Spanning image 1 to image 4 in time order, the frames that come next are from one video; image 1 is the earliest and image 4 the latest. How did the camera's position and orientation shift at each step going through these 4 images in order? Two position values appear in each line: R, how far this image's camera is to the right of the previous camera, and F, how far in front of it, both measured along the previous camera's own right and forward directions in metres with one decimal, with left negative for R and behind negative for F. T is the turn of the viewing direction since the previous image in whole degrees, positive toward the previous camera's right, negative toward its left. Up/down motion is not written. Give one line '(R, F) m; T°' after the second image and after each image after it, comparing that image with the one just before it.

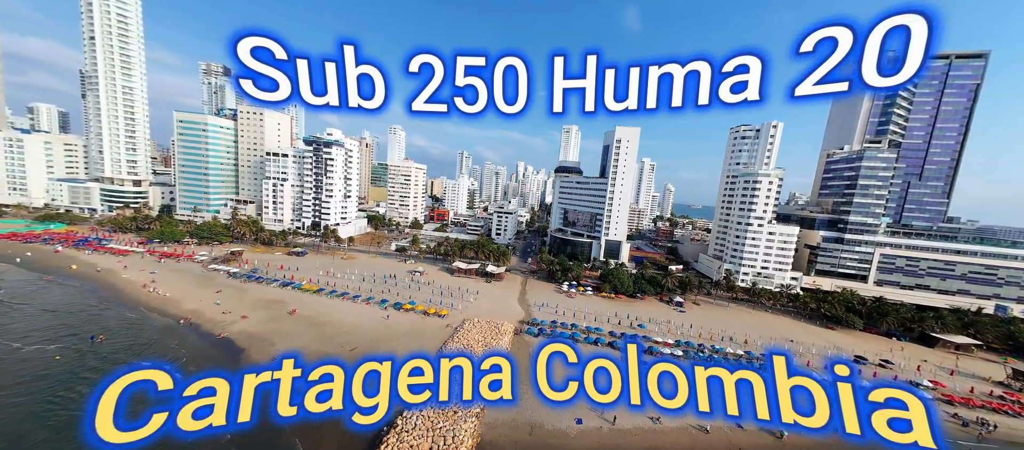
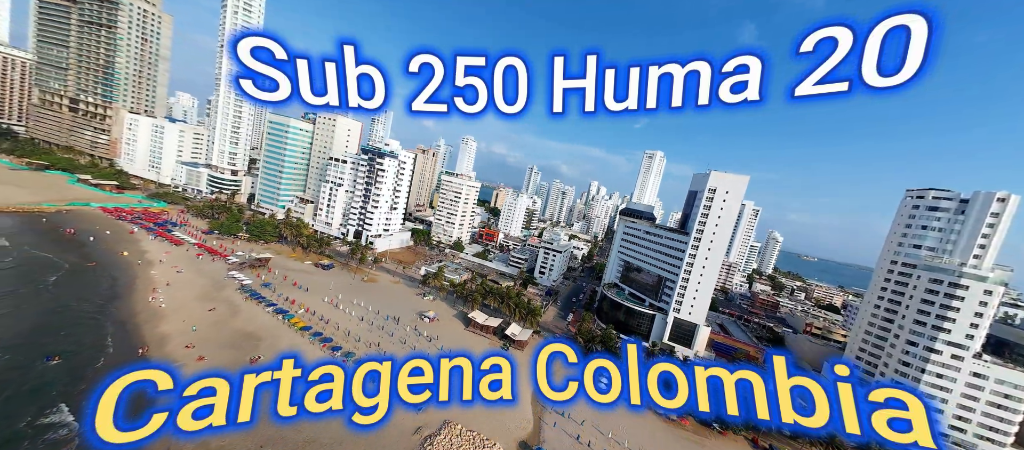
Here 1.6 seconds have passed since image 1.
(+3.2, +9.7) m; -13°
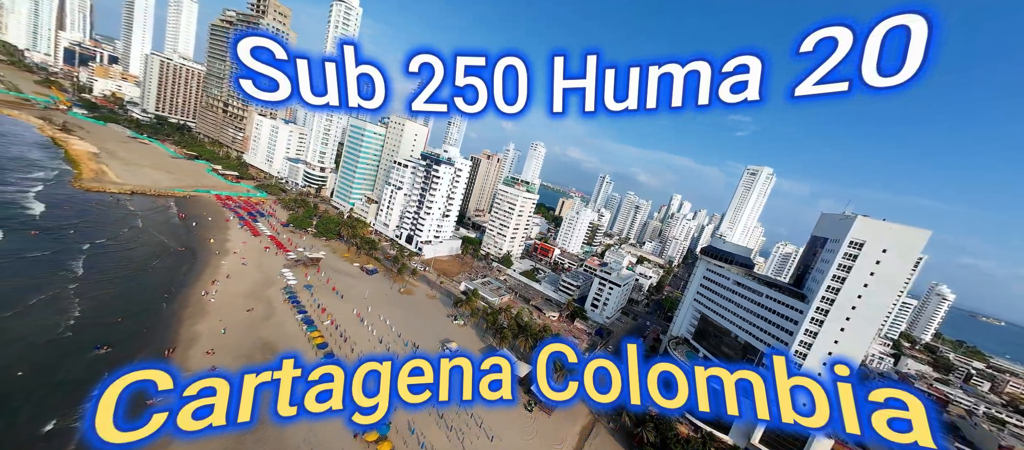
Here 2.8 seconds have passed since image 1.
(+3.2, +5.9) m; -13°
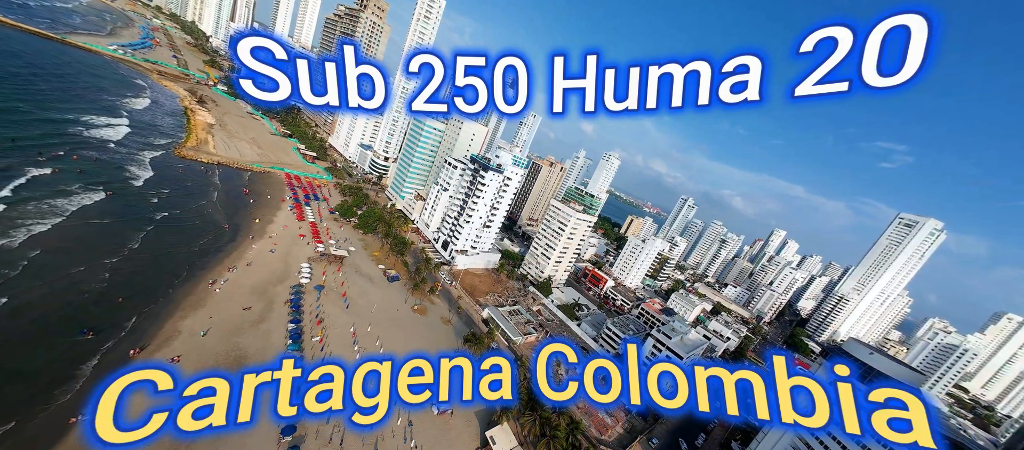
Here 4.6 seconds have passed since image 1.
(+3.3, +8.3) m; -12°
